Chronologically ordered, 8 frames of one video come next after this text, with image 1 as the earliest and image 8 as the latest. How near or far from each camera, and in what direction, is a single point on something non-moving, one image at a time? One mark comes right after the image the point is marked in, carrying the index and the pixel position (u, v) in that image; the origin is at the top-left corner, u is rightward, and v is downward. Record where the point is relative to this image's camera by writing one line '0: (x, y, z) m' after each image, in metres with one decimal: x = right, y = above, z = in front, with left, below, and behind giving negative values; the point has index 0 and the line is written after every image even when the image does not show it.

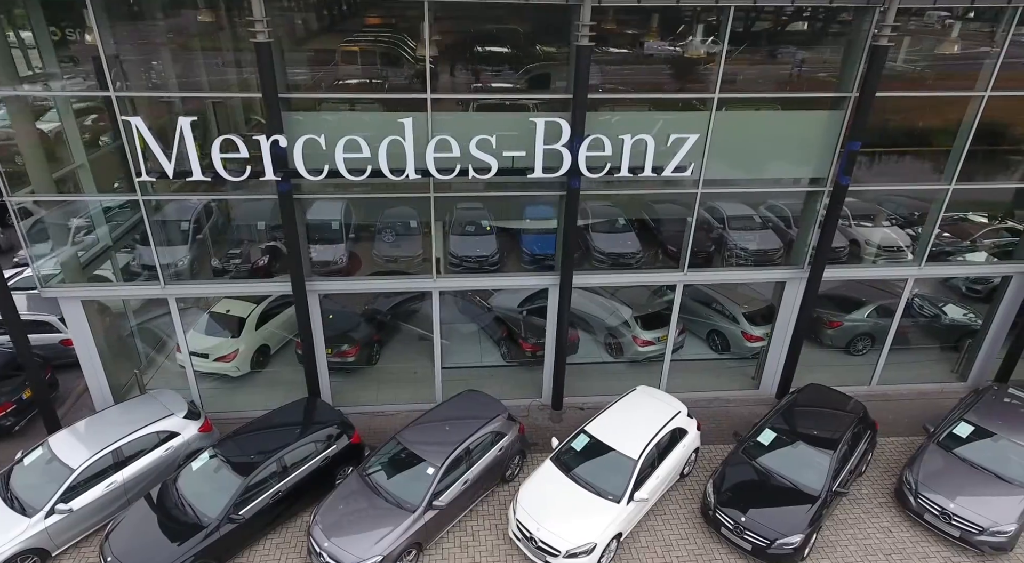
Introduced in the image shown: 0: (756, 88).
0: (+4.0, +3.3, +10.4) m
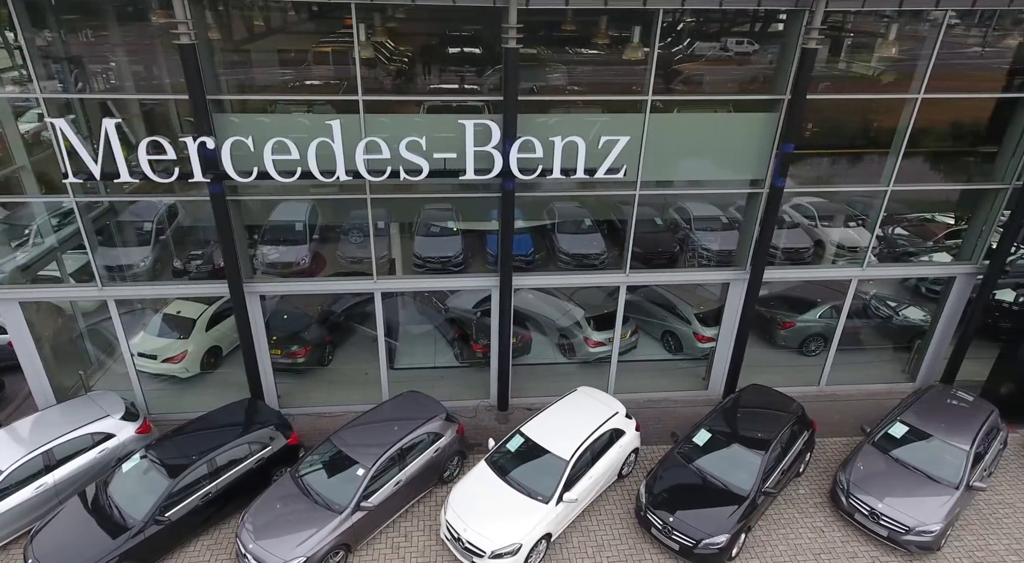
0: (+2.9, +3.3, +10.4) m
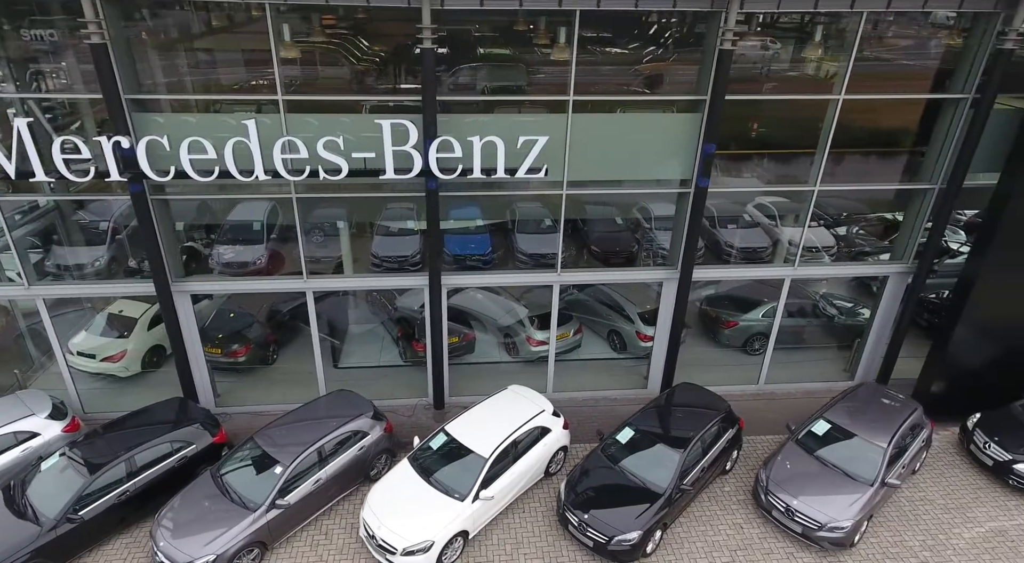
0: (+1.7, +3.3, +10.5) m
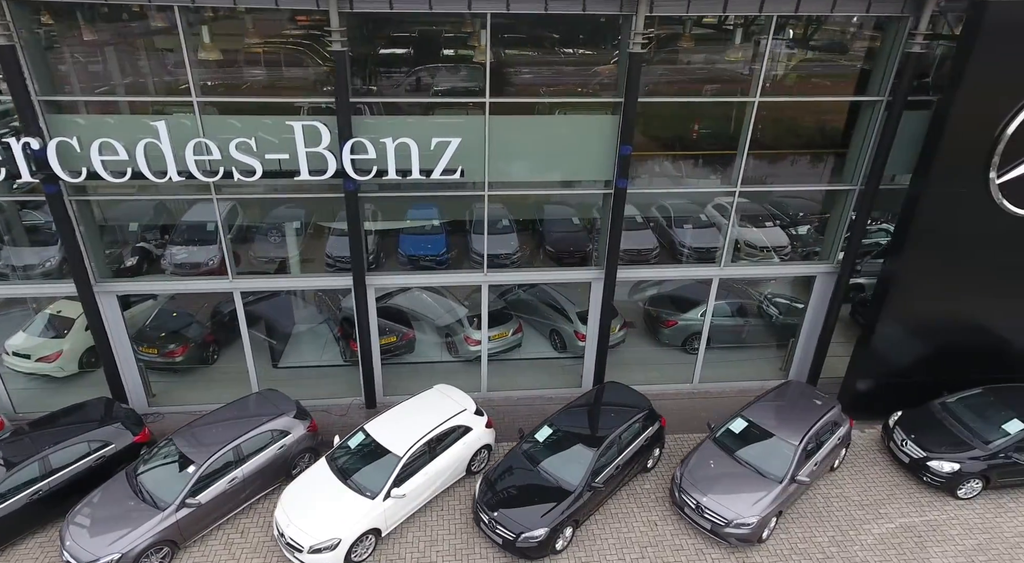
0: (+0.3, +3.3, +10.6) m
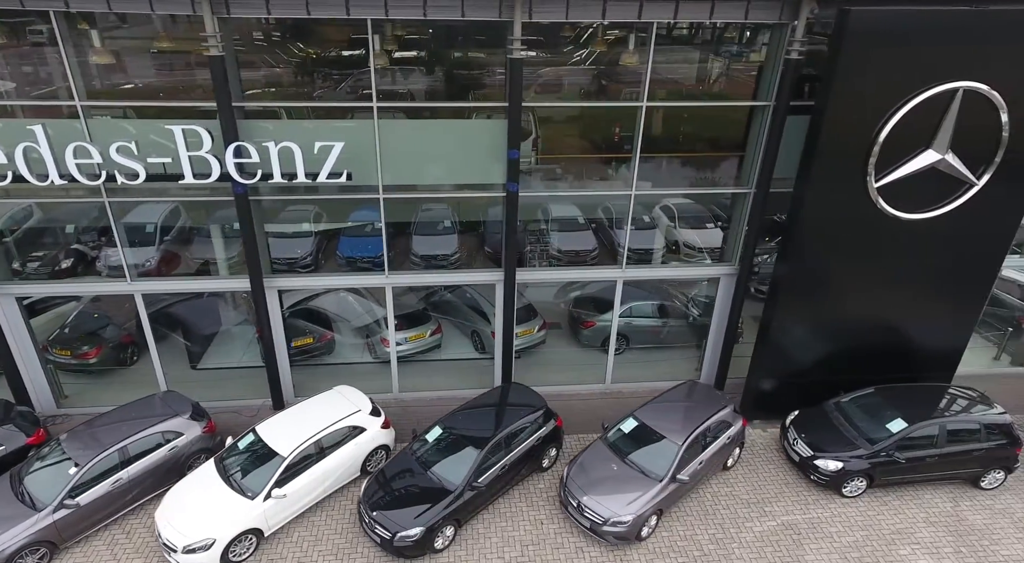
0: (-1.5, +3.2, +10.7) m
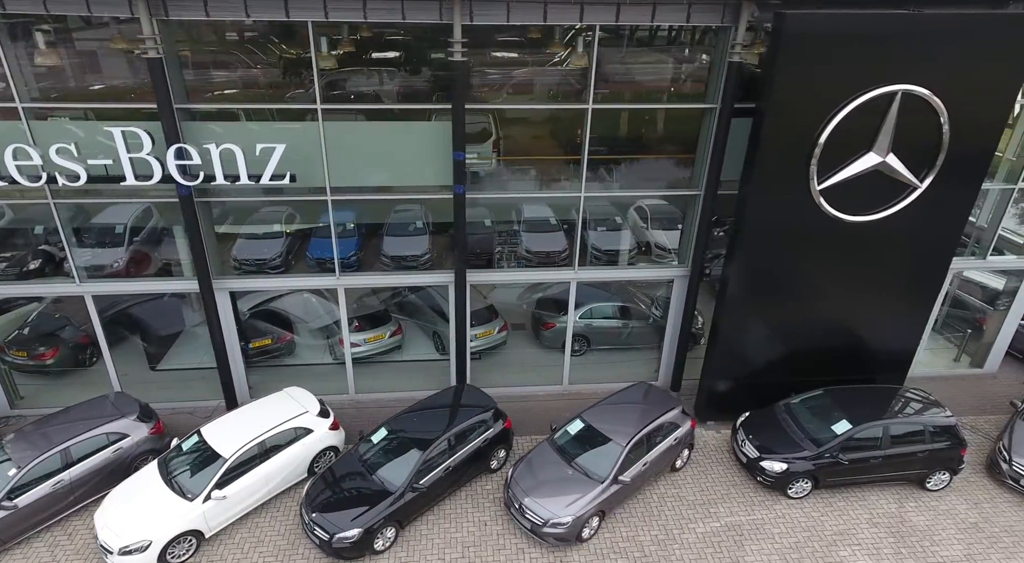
0: (-2.4, +3.2, +10.8) m
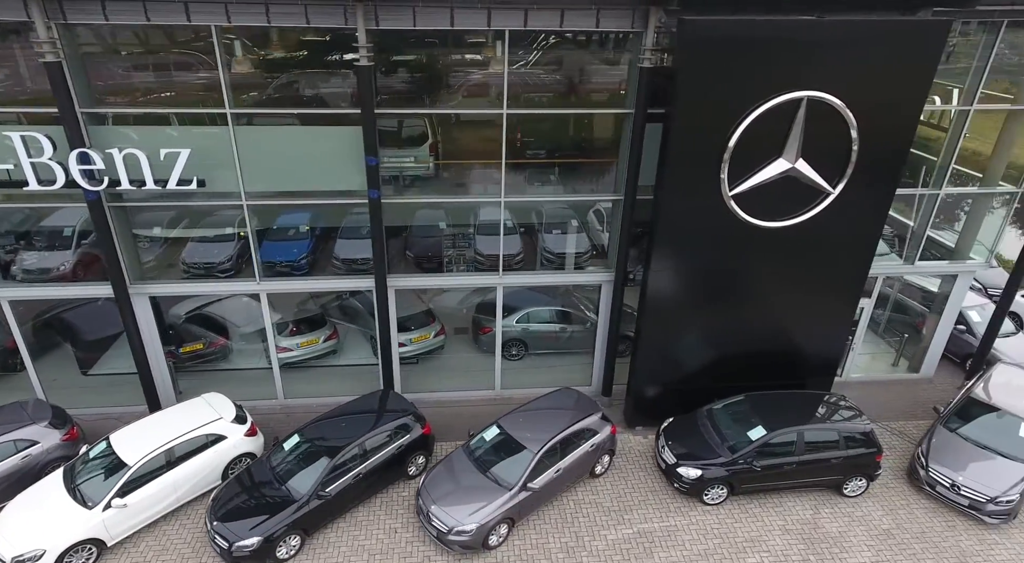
0: (-3.9, +3.1, +10.7) m
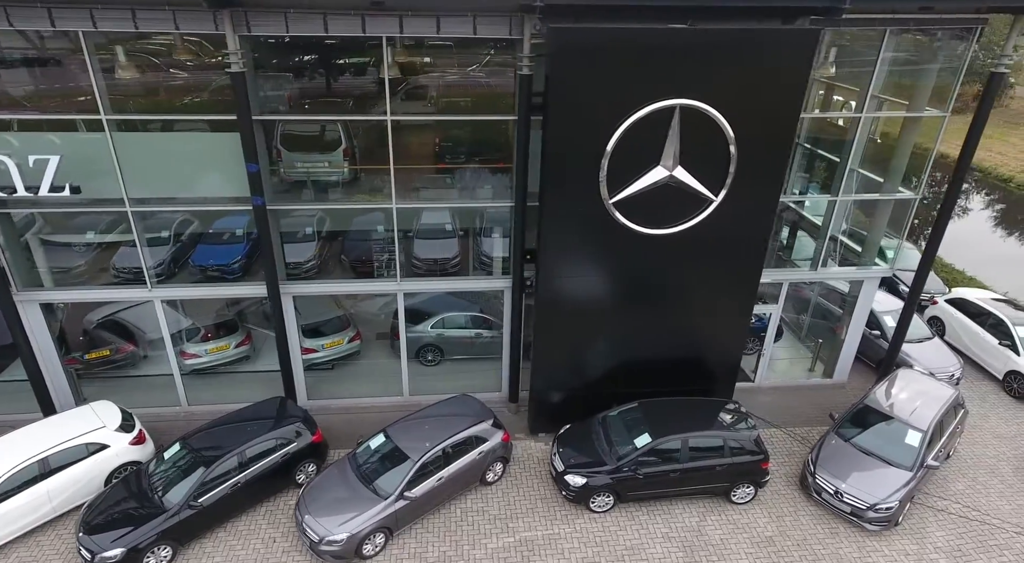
0: (-5.8, +3.0, +10.6) m
